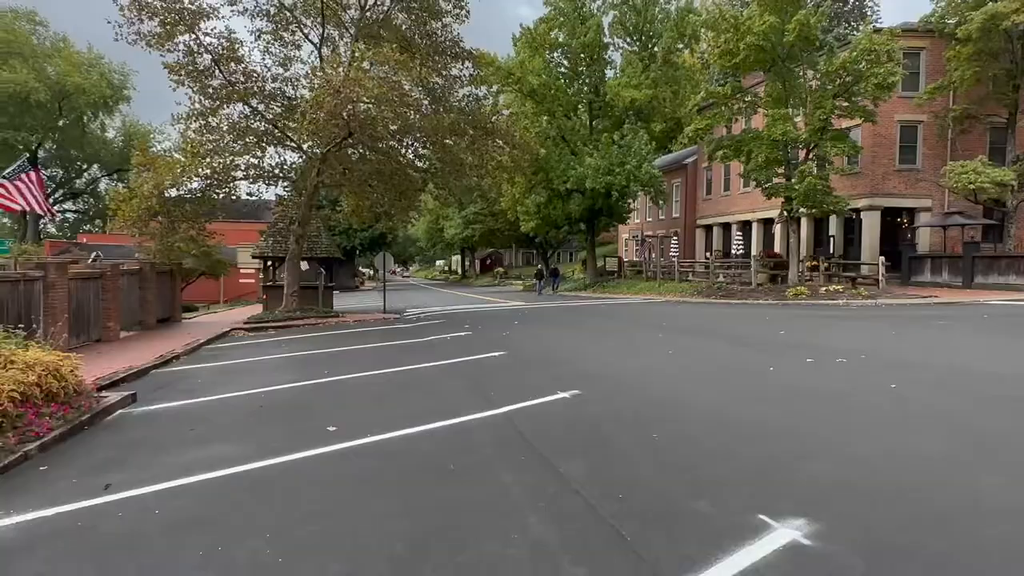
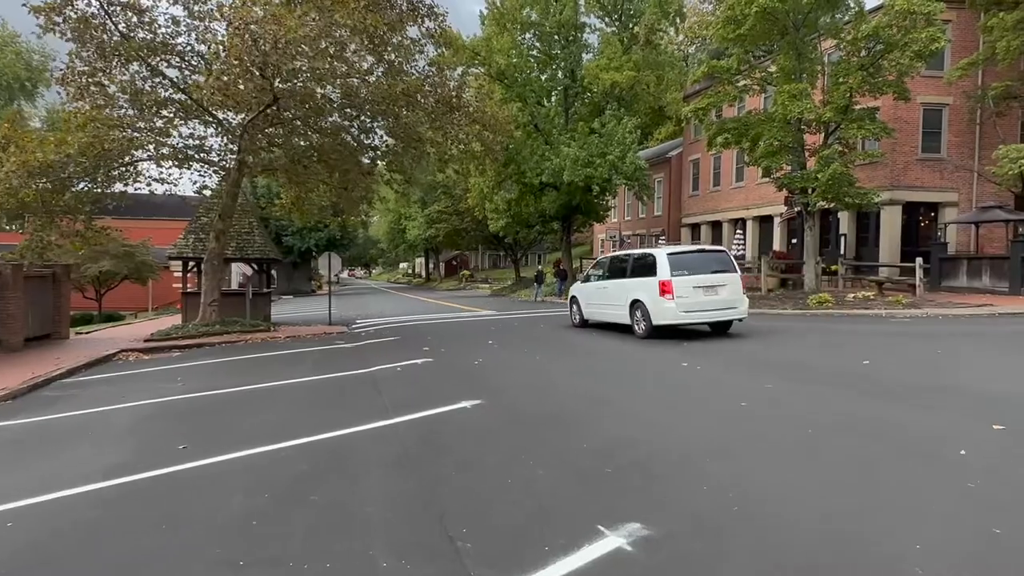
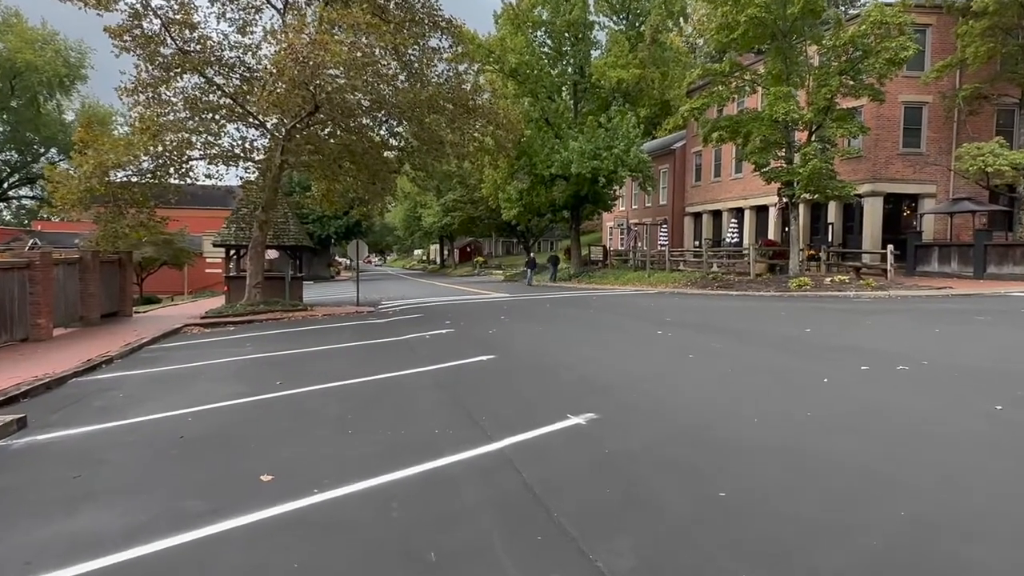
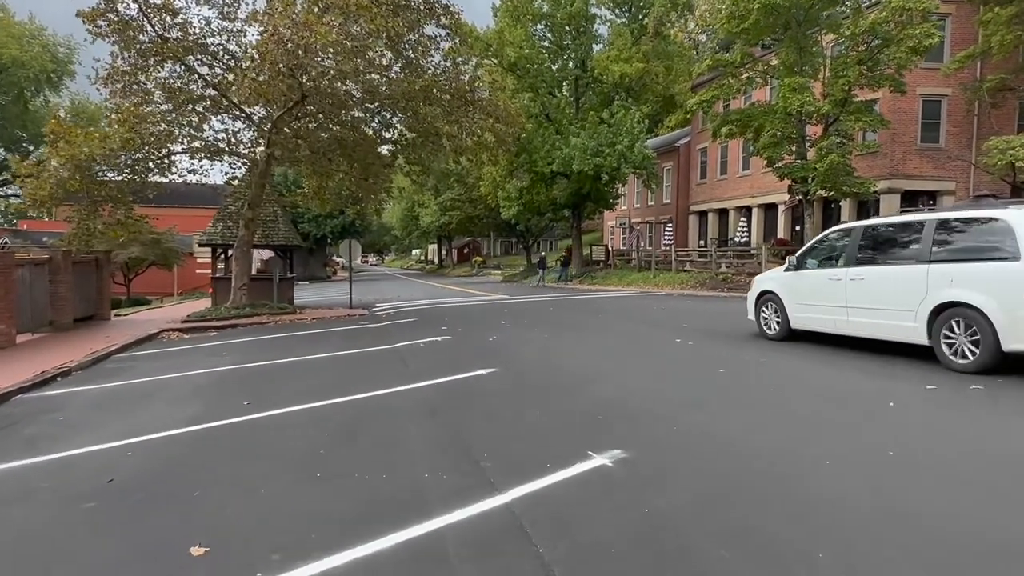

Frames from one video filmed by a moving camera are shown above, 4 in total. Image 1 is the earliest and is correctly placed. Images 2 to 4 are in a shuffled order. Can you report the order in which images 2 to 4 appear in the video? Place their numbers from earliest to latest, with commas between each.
3, 4, 2
